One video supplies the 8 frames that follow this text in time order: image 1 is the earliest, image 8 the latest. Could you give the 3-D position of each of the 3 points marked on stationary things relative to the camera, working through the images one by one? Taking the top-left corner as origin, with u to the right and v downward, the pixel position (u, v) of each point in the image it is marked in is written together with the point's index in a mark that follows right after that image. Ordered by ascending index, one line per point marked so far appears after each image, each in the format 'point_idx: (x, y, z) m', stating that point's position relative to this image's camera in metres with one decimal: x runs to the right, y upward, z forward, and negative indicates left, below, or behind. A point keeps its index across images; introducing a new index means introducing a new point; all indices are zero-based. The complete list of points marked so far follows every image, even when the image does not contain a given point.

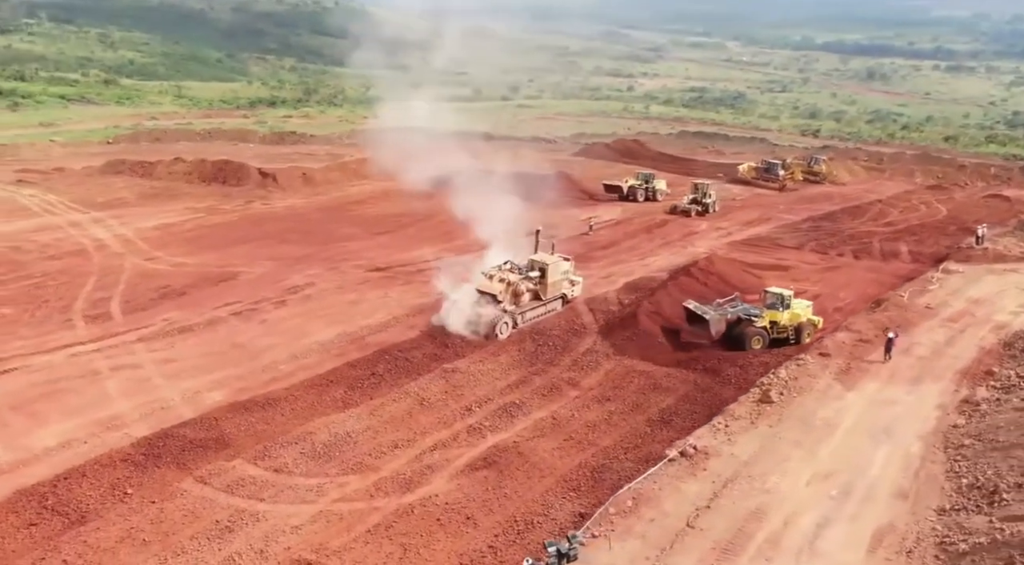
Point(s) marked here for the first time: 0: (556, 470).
0: (+0.9, -3.5, +17.8) m
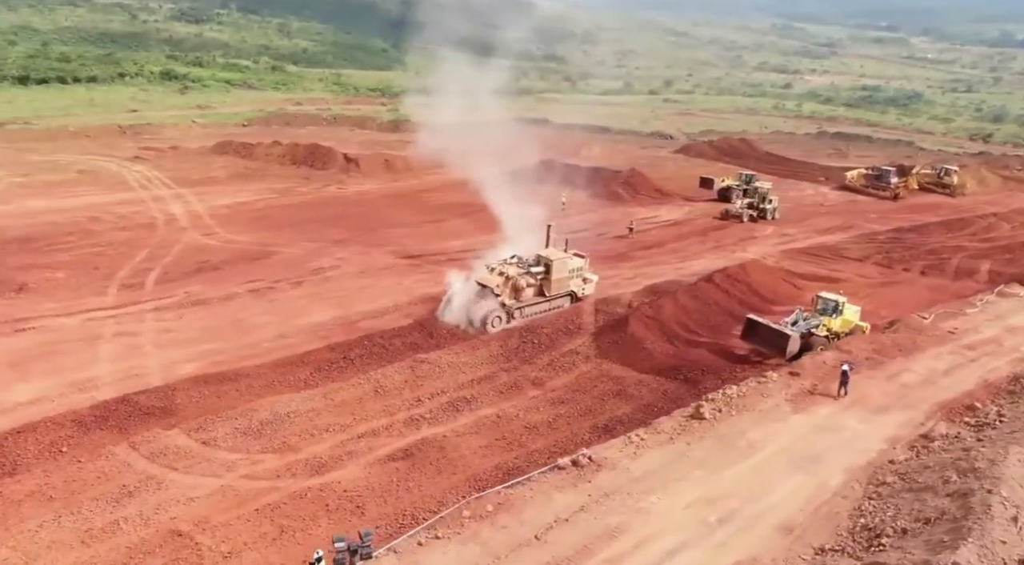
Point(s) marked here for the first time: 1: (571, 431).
0: (-0.7, -3.4, +17.6) m
1: (+1.2, -3.0, +19.2) m
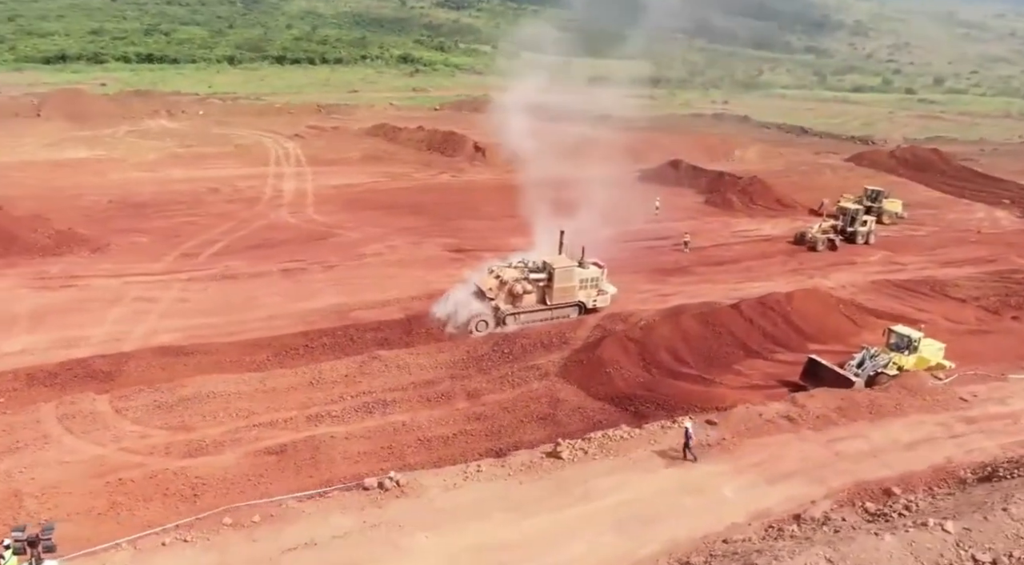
0: (-3.2, -3.4, +17.2) m
1: (-1.0, -3.2, +18.2) m
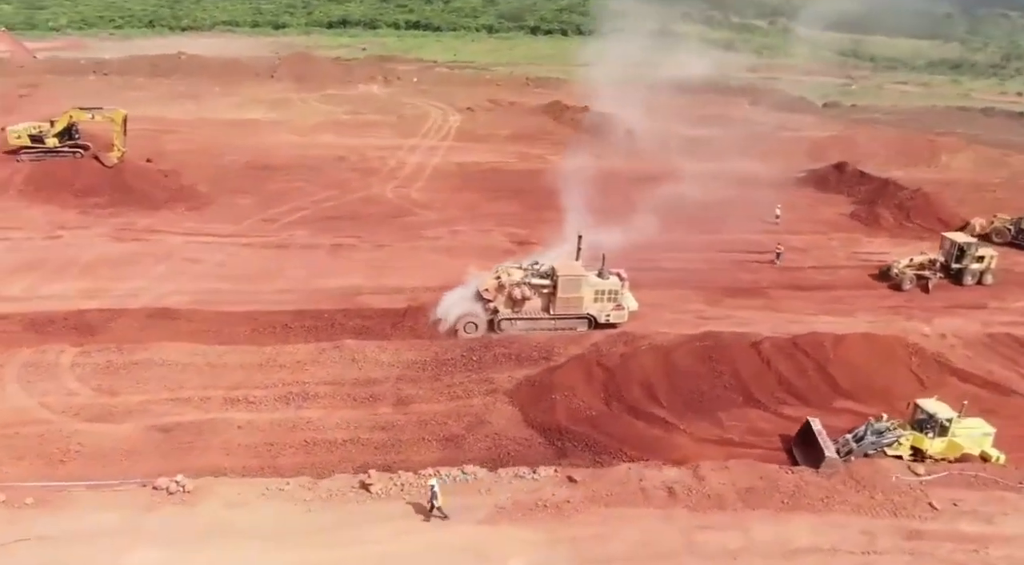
0: (-5.6, -3.2, +17.0) m
1: (-3.2, -3.2, +17.1) m
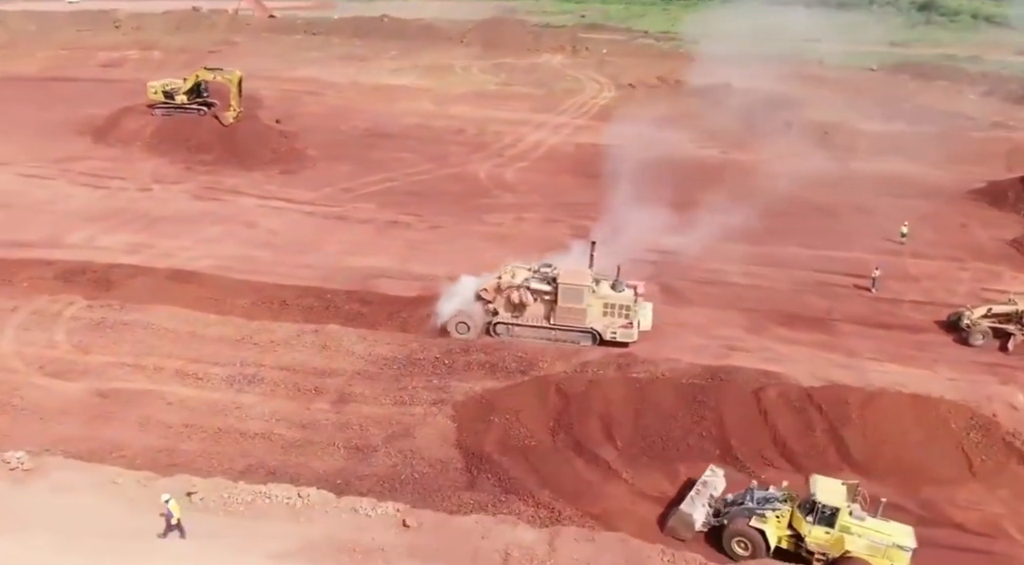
0: (-7.2, -2.7, +17.0) m
1: (-4.8, -3.0, +16.5) m
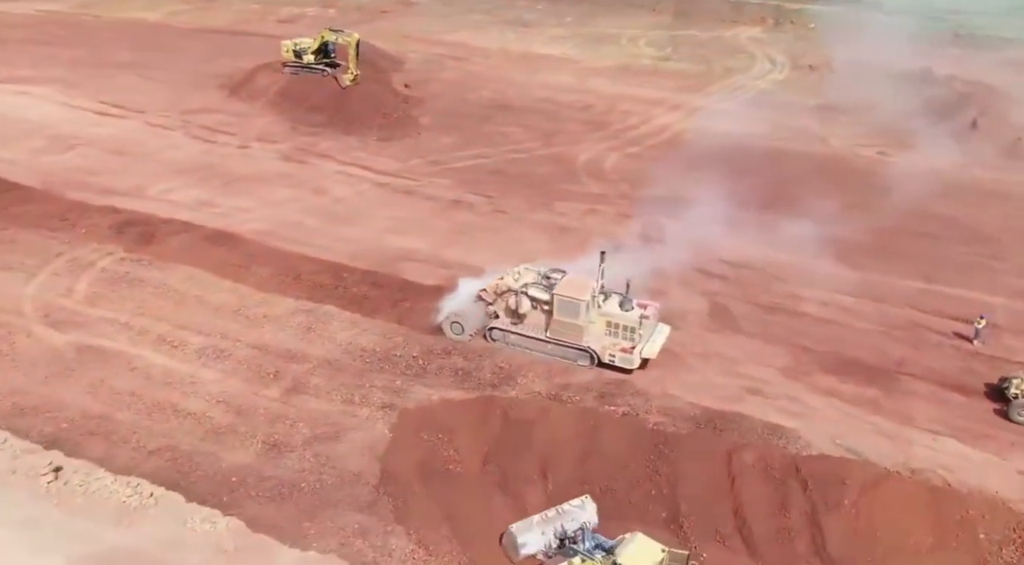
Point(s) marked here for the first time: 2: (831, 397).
0: (-8.1, -1.9, +17.2) m
1: (-6.0, -2.5, +16.1) m
2: (+5.8, -2.0, +17.2) m
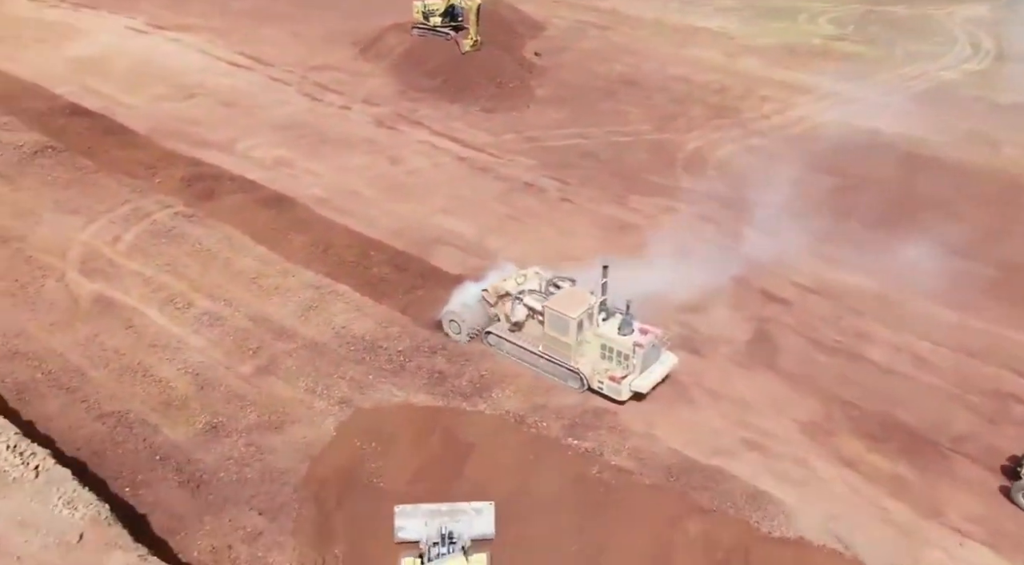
0: (-8.3, -1.0, +17.6) m
1: (-6.6, -1.9, +16.0) m
2: (+5.1, -2.7, +14.3) m
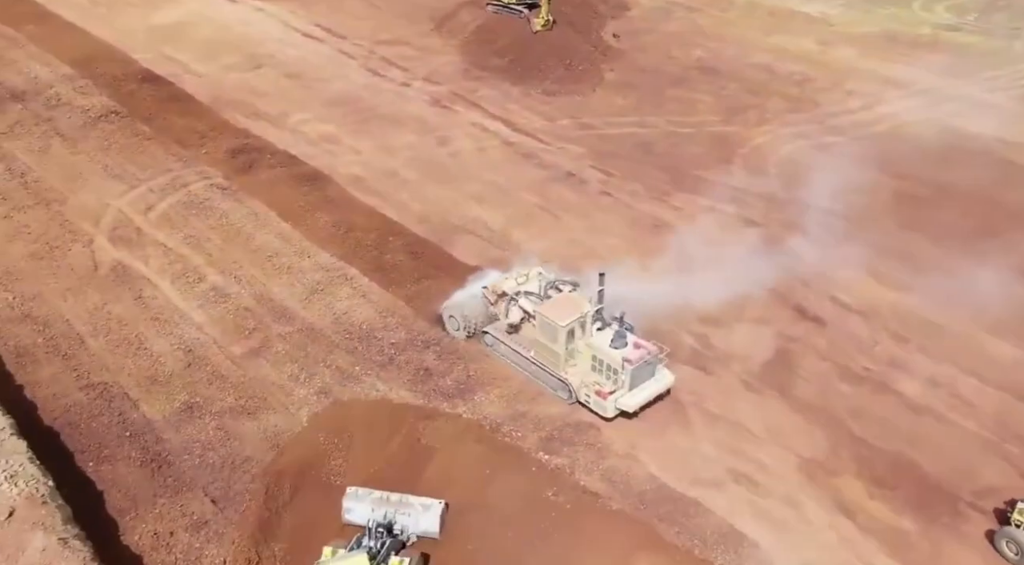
0: (-8.2, -0.4, +17.8) m
1: (-6.7, -1.4, +16.1) m
2: (+4.5, -3.1, +12.9) m
